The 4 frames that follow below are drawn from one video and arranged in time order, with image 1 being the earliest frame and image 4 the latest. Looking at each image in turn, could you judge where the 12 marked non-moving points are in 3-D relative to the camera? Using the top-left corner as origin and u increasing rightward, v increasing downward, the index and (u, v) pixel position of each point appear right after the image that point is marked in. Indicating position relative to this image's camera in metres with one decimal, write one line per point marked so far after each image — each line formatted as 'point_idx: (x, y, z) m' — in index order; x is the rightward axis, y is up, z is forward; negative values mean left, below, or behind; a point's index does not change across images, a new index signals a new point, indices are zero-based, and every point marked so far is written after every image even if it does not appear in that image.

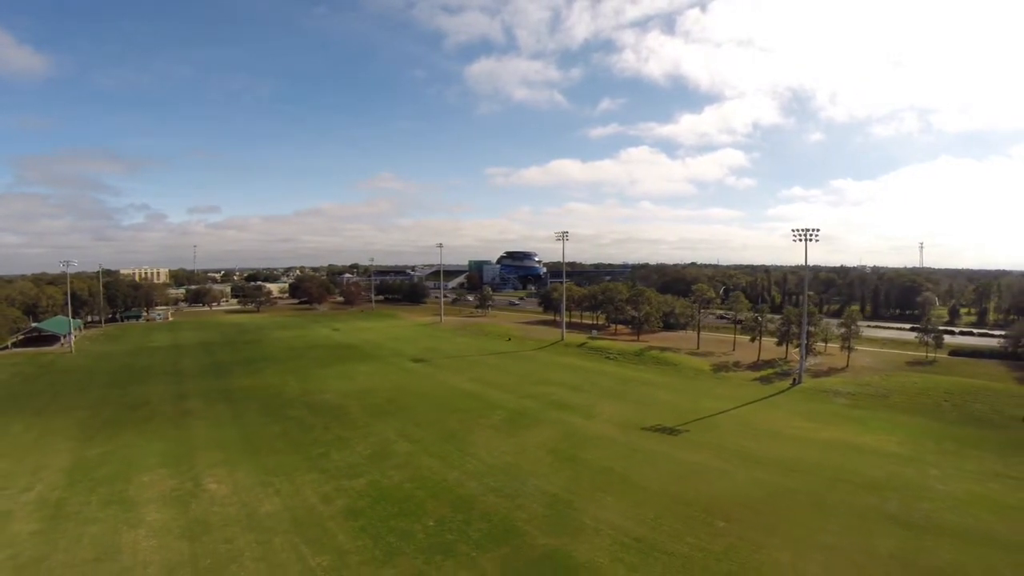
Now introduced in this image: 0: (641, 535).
0: (+3.3, -6.4, +12.8) m
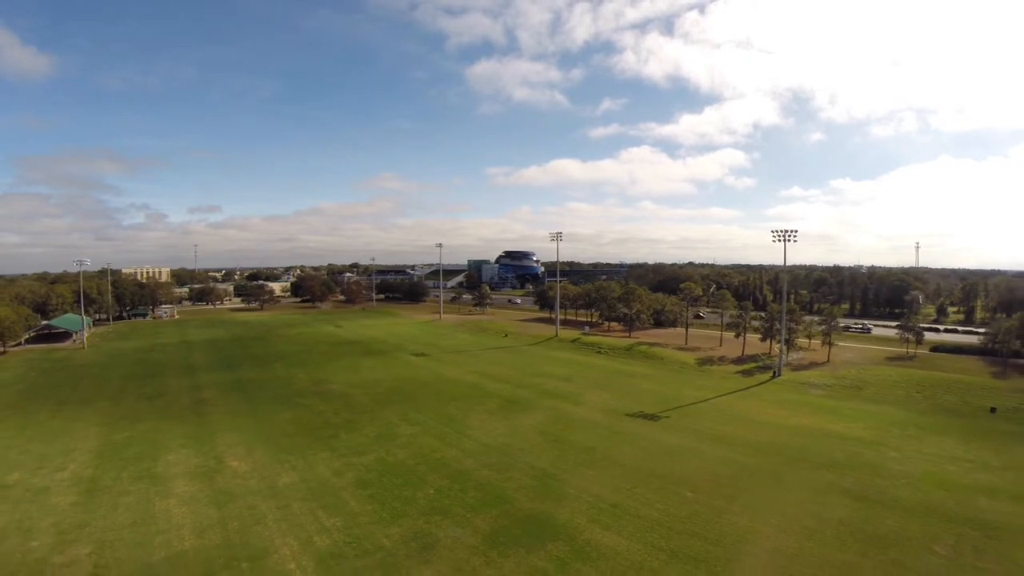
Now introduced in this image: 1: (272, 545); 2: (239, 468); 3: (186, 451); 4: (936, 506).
0: (+3.0, -6.2, +14.4) m
1: (-5.9, -6.3, +12.2) m
2: (-9.5, -6.2, +17.2) m
3: (-12.8, -6.4, +19.3) m
4: (+14.9, -7.6, +17.3) m
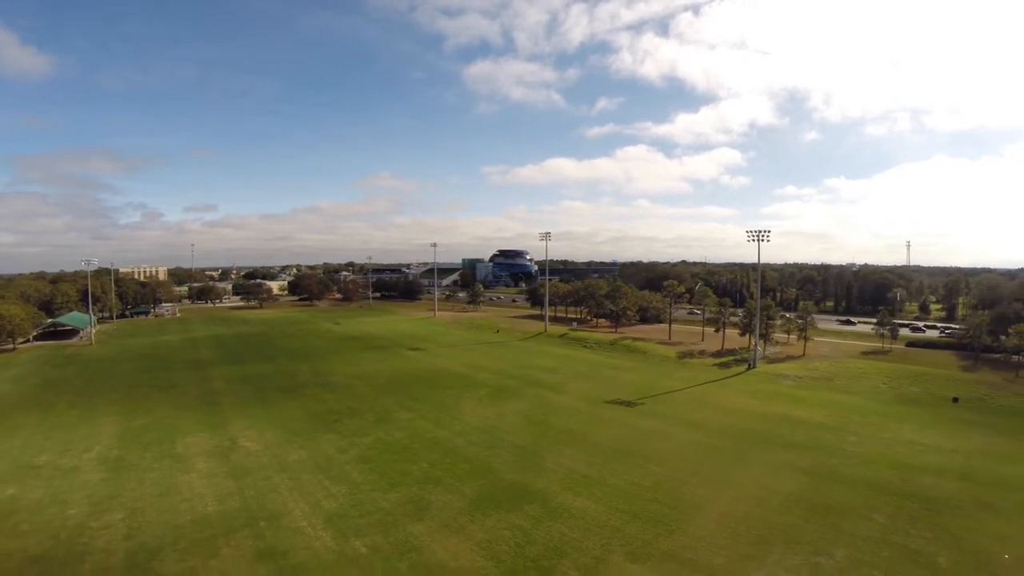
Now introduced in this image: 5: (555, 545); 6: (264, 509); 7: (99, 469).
0: (+2.5, -6.1, +16.3) m
1: (-6.4, -6.2, +14.0) m
2: (-10.0, -6.1, +18.9) m
3: (-13.3, -6.2, +21.1) m
4: (+14.3, -7.5, +19.2) m
5: (+1.0, -6.4, +12.3) m
6: (-7.1, -6.3, +14.0) m
7: (-15.4, -6.7, +18.3) m
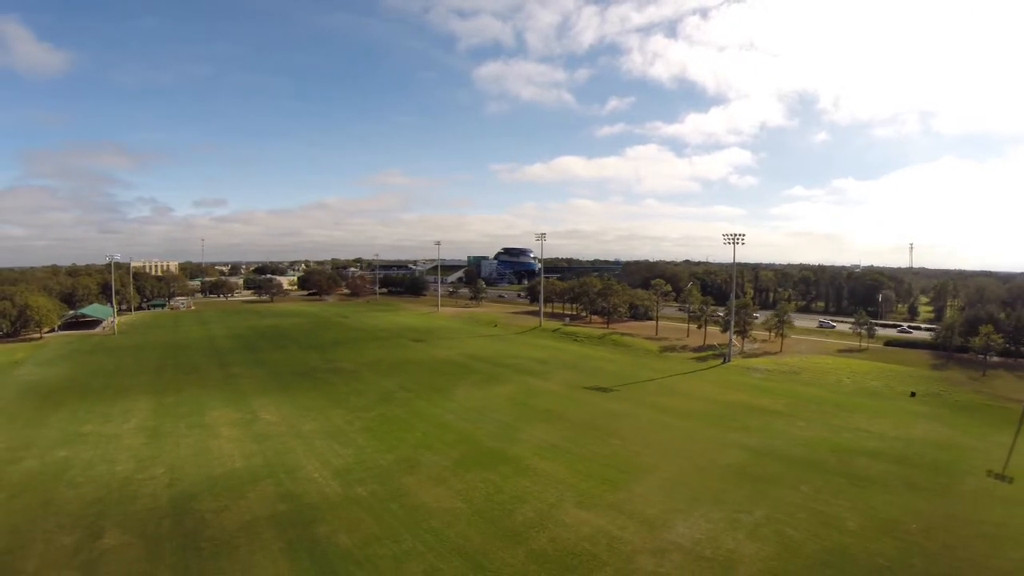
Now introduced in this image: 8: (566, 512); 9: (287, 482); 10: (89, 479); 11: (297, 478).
0: (+1.7, -6.0, +19.0) m
1: (-7.3, -6.0, +16.9) m
2: (-10.8, -5.9, +21.8) m
3: (-14.0, -5.9, +24.0) m
4: (+13.6, -7.5, +21.8) m
5: (+0.2, -6.3, +15.0) m
6: (-7.9, -6.1, +16.9) m
7: (-16.1, -6.4, +21.3) m
8: (+1.6, -6.5, +14.3) m
9: (-7.2, -6.2, +15.7) m
10: (-14.9, -6.7, +17.4) m
11: (-7.0, -6.1, +15.9) m
